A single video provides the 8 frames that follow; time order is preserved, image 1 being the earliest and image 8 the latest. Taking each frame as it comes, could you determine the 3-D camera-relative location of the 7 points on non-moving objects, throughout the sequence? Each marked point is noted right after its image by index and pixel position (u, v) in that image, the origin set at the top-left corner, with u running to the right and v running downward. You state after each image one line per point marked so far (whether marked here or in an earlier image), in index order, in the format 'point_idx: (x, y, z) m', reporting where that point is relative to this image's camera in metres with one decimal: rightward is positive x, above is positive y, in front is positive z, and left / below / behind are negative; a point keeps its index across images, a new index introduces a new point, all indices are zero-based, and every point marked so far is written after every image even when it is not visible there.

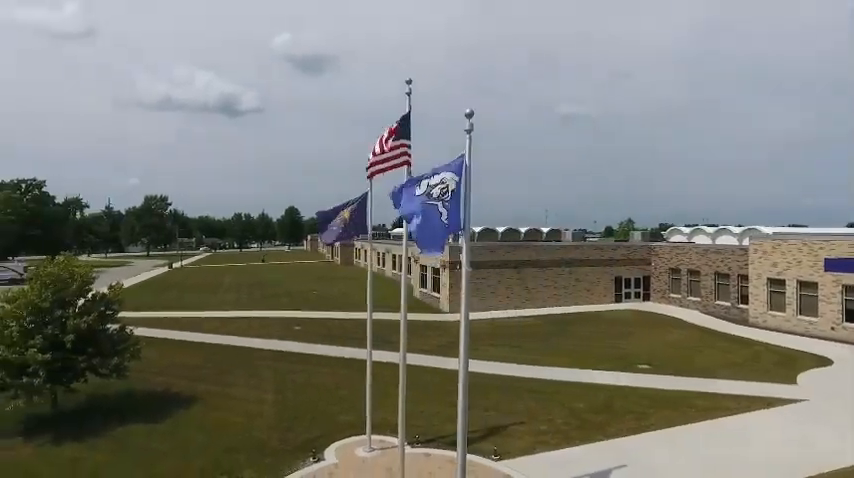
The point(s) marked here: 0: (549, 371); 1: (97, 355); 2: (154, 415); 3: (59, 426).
0: (+4.3, -4.7, +19.1) m
1: (-9.4, -3.3, +15.0) m
2: (-8.0, -5.1, +15.5) m
3: (-10.2, -5.1, +14.5) m
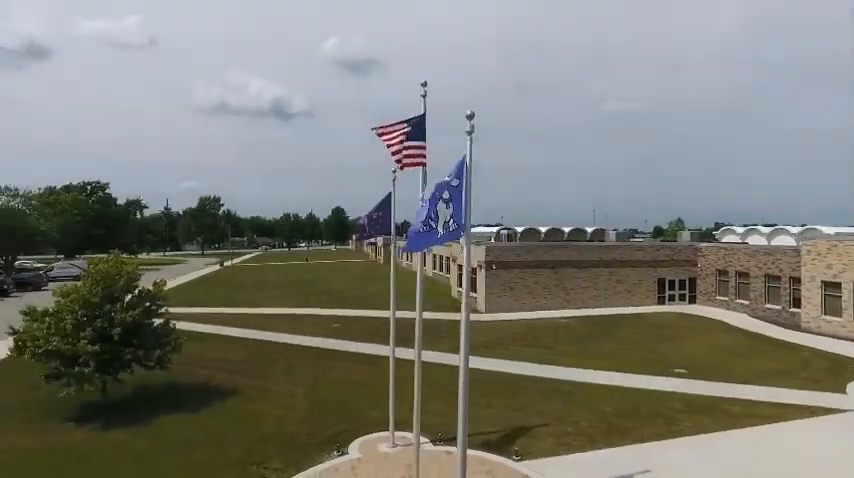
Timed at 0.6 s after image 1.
0: (+5.4, -4.7, +18.9) m
1: (-8.6, -3.3, +15.9) m
2: (-7.2, -5.1, +16.3) m
3: (-9.5, -5.1, +15.5) m
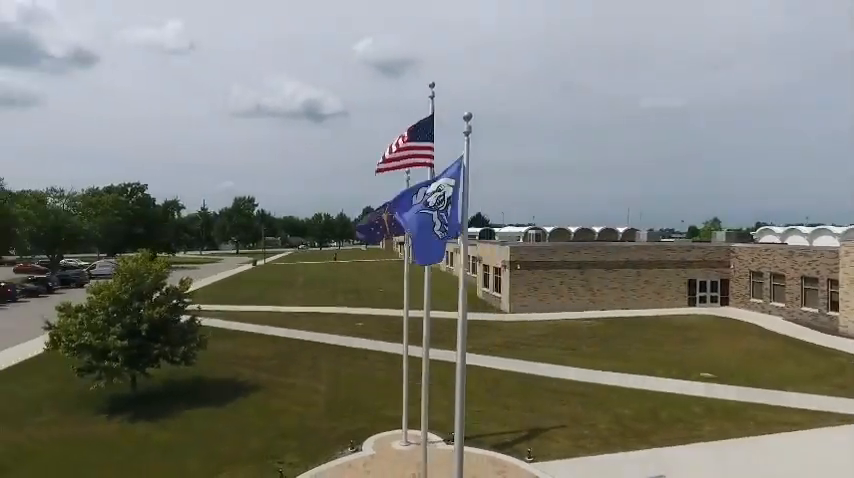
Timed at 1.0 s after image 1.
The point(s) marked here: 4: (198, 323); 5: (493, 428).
0: (+6.1, -4.8, +18.6) m
1: (-8.1, -3.2, +16.5) m
2: (-6.7, -5.1, +16.8) m
3: (-9.0, -5.1, +16.1) m
4: (-7.7, -2.8, +17.8) m
5: (+1.8, -5.0, +14.1) m
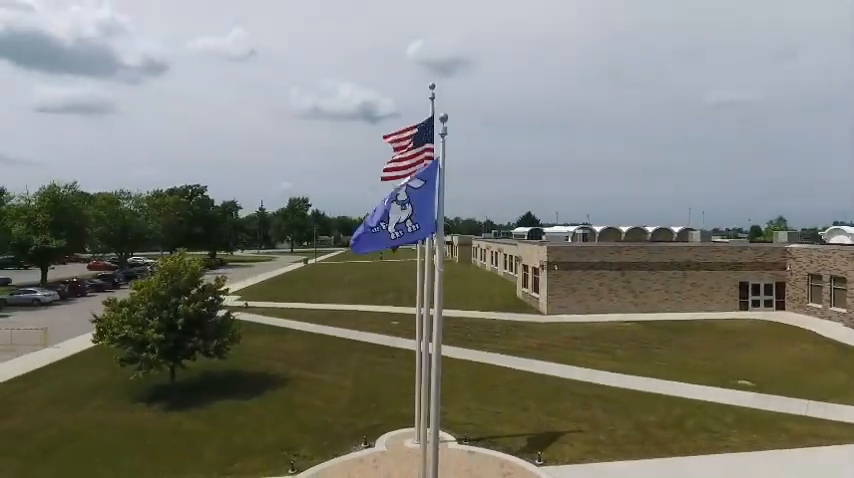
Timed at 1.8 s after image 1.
0: (+6.9, -4.8, +18.0) m
1: (-7.4, -3.2, +17.4) m
2: (-6.0, -5.1, +17.5) m
3: (-8.3, -5.1, +17.1) m
4: (-6.9, -2.8, +18.6) m
5: (+2.2, -5.0, +14.0) m
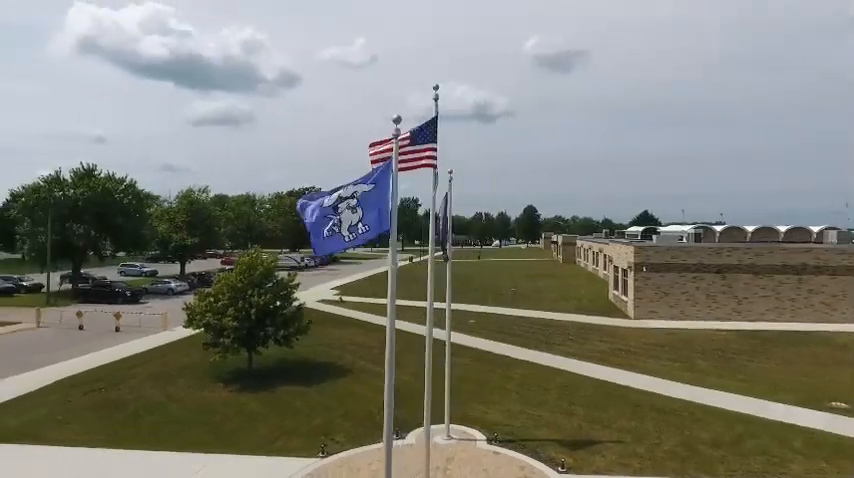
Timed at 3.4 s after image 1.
0: (+8.5, -4.8, +16.5) m
1: (-5.6, -3.2, +19.0) m
2: (-4.1, -5.0, +18.9) m
3: (-6.5, -5.0, +18.9) m
4: (-4.8, -2.7, +20.1) m
5: (+3.0, -5.0, +13.6) m
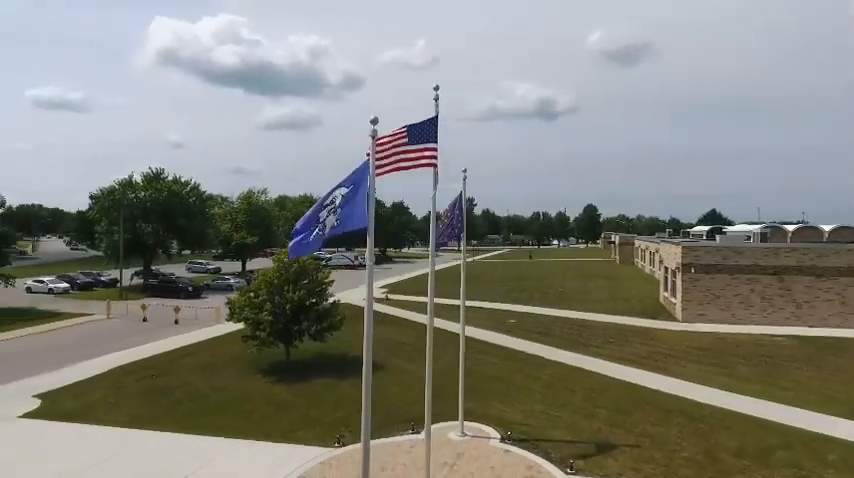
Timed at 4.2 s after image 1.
0: (+9.2, -4.7, +15.6) m
1: (-4.5, -3.1, +19.8) m
2: (-3.1, -5.0, +19.5) m
3: (-5.5, -4.9, +19.8) m
4: (-3.6, -2.7, +20.8) m
5: (+3.4, -5.0, +13.5) m
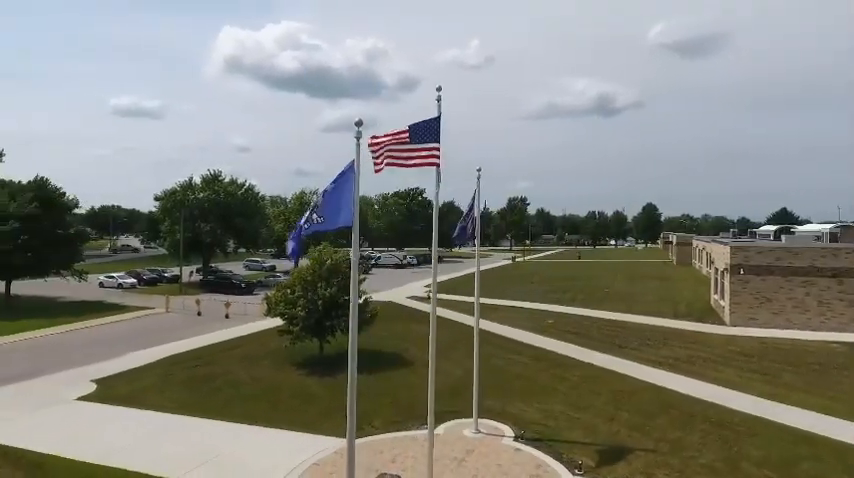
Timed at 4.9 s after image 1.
0: (+9.7, -4.7, +14.9) m
1: (-3.4, -3.0, +20.4) m
2: (-2.1, -4.9, +20.0) m
3: (-4.4, -4.9, +20.6) m
4: (-2.4, -2.6, +21.3) m
5: (+3.8, -4.9, +13.3) m
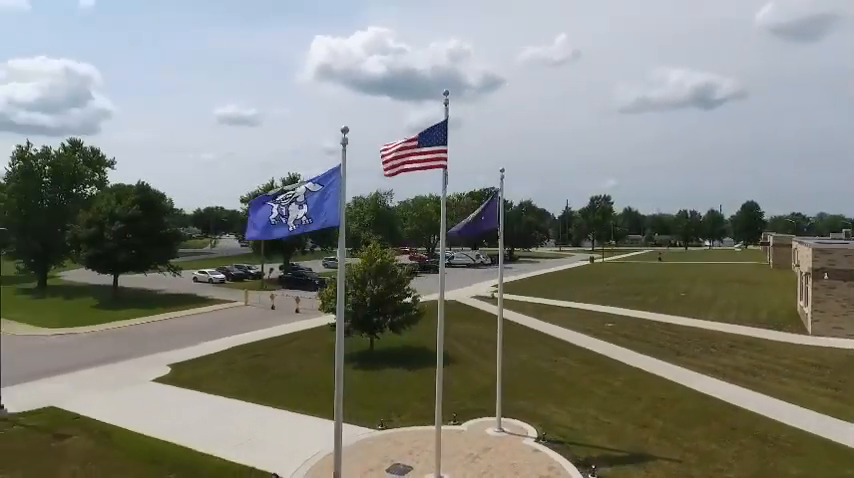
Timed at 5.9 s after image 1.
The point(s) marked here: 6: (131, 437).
0: (+10.4, -4.7, +13.6) m
1: (-1.7, -3.0, +21.2) m
2: (-0.4, -4.9, +20.5) m
3: (-2.6, -4.9, +21.5) m
4: (-0.5, -2.6, +21.9) m
5: (+4.3, -5.0, +13.0) m
6: (-8.0, -5.3, +14.3) m
